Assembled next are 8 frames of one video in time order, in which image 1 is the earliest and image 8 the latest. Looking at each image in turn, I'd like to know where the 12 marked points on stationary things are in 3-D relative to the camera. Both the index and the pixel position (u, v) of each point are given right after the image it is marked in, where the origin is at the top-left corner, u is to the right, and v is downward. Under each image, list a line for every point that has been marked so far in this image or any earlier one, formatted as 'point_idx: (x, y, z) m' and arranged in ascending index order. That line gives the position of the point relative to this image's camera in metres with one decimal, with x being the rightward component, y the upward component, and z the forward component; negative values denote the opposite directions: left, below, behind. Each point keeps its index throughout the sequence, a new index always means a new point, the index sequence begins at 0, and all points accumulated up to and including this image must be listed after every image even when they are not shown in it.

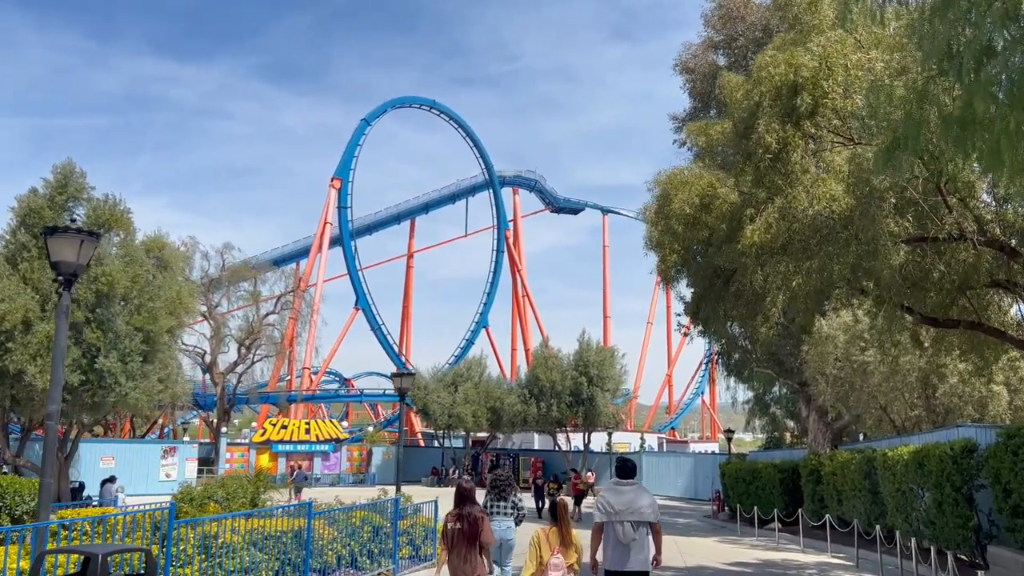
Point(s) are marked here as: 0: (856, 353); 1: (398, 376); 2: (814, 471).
0: (+6.2, -1.2, +16.0) m
1: (-1.7, -1.3, +13.2) m
2: (+6.2, -3.8, +18.2) m
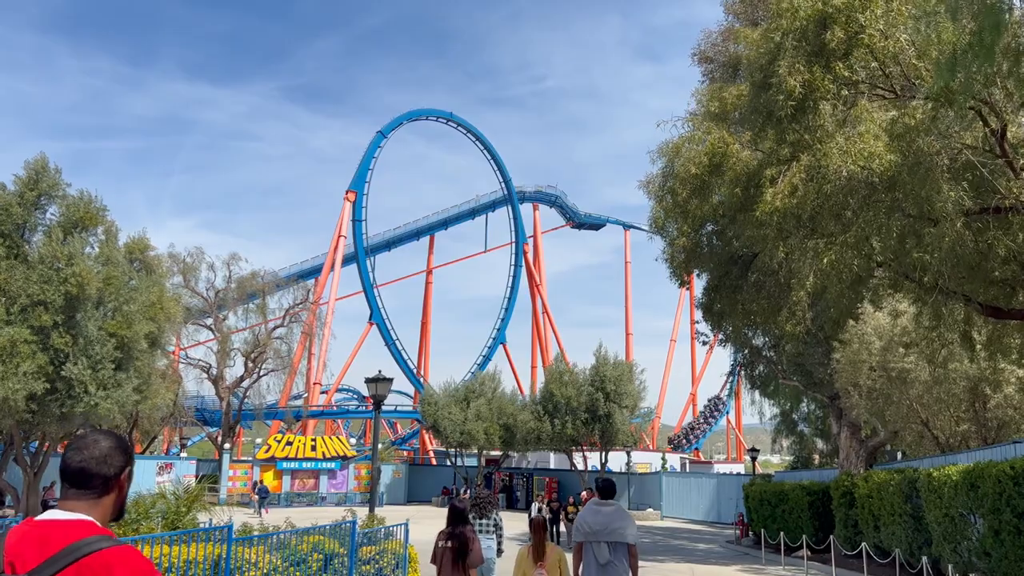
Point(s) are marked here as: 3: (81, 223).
0: (+6.2, -1.2, +14.3) m
1: (-1.9, -1.2, +11.7) m
2: (+6.2, -3.8, +16.4) m
3: (-8.9, +1.3, +18.0) m
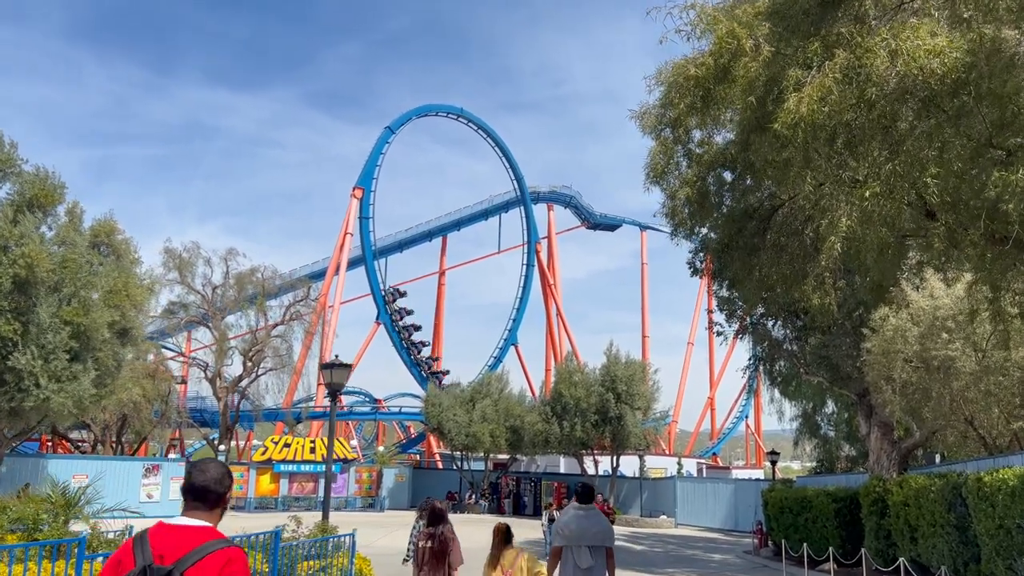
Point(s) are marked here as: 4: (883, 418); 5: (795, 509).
0: (+6.0, -0.9, +12.5) m
1: (-2.1, -0.9, +10.1) m
2: (+6.1, -3.5, +14.6) m
3: (-9.0, +1.6, +16.6) m
4: (+6.7, -2.3, +15.8) m
5: (+5.6, -4.4, +17.4) m
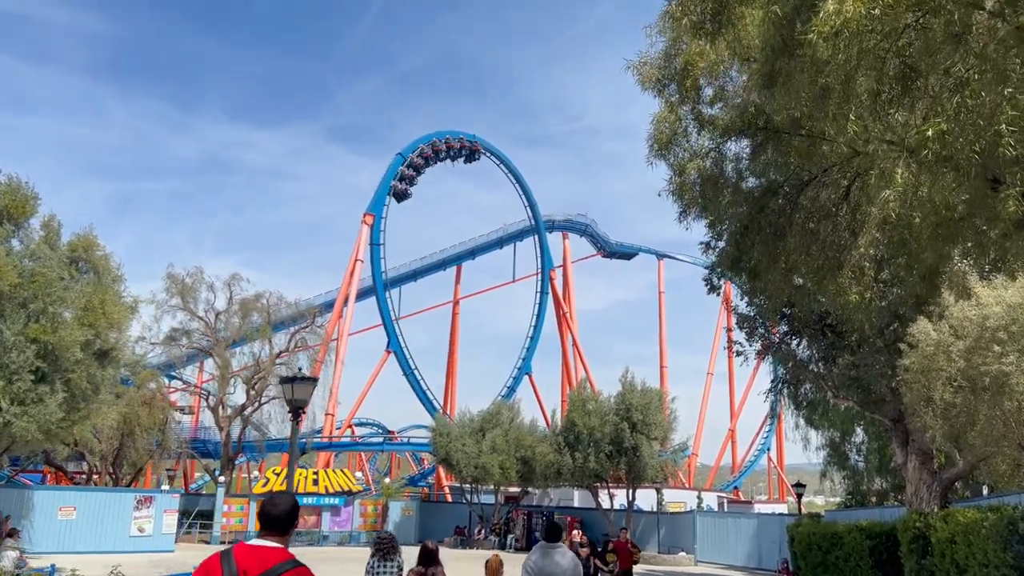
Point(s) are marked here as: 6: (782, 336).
0: (+5.9, -1.0, +11.1) m
1: (-2.2, -0.9, +8.9) m
2: (+6.1, -3.7, +13.1) m
3: (-9.0, +1.3, +15.6) m
4: (+6.7, -2.6, +14.3) m
5: (+5.7, -4.7, +15.9) m
6: (+5.0, -0.9, +16.2) m
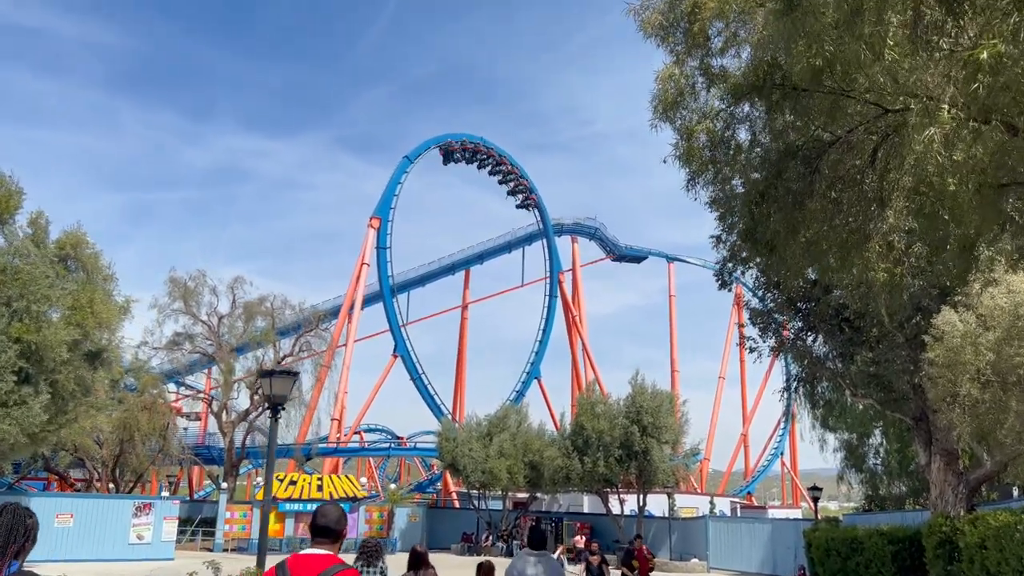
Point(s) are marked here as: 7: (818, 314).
0: (+5.9, -0.8, +10.4) m
1: (-2.3, -0.8, +8.2) m
2: (+6.1, -3.6, +12.4) m
3: (-8.9, +1.4, +15.0) m
4: (+6.7, -2.4, +13.6) m
5: (+5.7, -4.5, +15.2) m
6: (+5.0, -0.8, +15.5) m
7: (+5.2, -0.4, +15.0) m
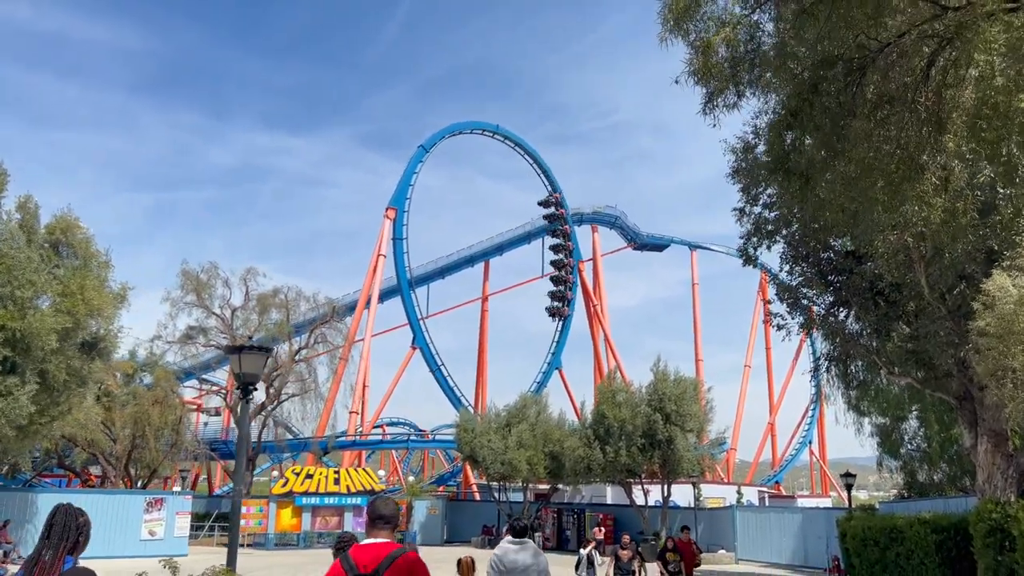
0: (+6.0, -0.4, +9.4) m
1: (-2.3, -0.5, +7.4) m
2: (+6.3, -3.1, +11.4) m
3: (-8.8, +1.6, +14.4) m
4: (+6.9, -2.0, +12.5) m
5: (+6.0, -4.1, +14.1) m
6: (+5.2, -0.3, +14.5) m
7: (+5.4, 0.0, +14.0) m
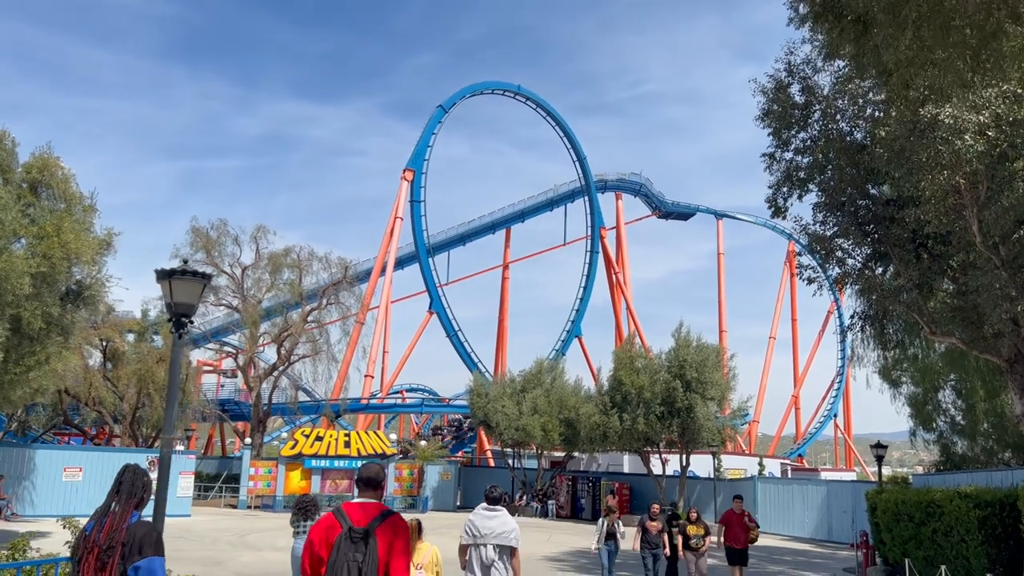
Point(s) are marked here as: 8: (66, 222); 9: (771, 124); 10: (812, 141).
0: (+5.9, +0.2, +8.1) m
1: (-2.4, +0.1, +6.3) m
2: (+6.2, -2.5, +10.1) m
3: (-8.7, +2.5, +13.4) m
4: (+6.9, -1.3, +11.3) m
5: (+6.0, -3.4, +13.0) m
6: (+5.3, +0.4, +13.2) m
7: (+5.5, +0.7, +12.7) m
8: (-7.4, +1.1, +14.7) m
9: (+4.2, +2.7, +14.4) m
10: (+4.6, +2.3, +13.6) m
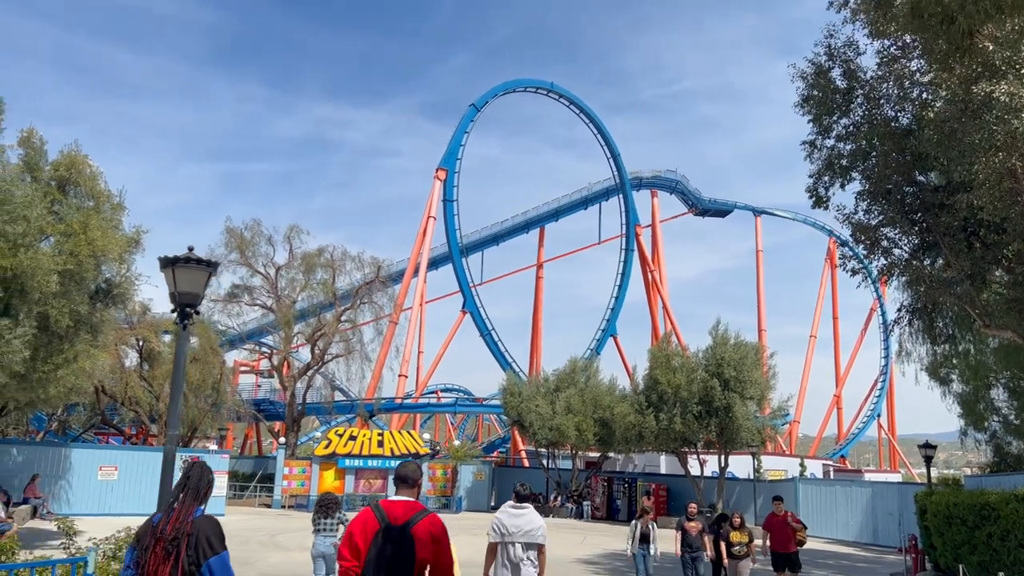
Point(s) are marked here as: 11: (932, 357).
0: (+6.2, +0.3, +7.4) m
1: (-2.2, +0.1, +6.0) m
2: (+6.5, -2.4, +9.5) m
3: (-8.2, +2.5, +13.3) m
4: (+7.3, -1.2, +10.6) m
5: (+6.4, -3.2, +12.3) m
6: (+5.7, +0.5, +12.6) m
7: (+5.9, +0.8, +12.1) m
8: (-6.9, +1.1, +14.6) m
9: (+4.7, +2.8, +13.8) m
10: (+5.1, +2.4, +13.0) m
11: (+7.6, -1.3, +16.0) m
